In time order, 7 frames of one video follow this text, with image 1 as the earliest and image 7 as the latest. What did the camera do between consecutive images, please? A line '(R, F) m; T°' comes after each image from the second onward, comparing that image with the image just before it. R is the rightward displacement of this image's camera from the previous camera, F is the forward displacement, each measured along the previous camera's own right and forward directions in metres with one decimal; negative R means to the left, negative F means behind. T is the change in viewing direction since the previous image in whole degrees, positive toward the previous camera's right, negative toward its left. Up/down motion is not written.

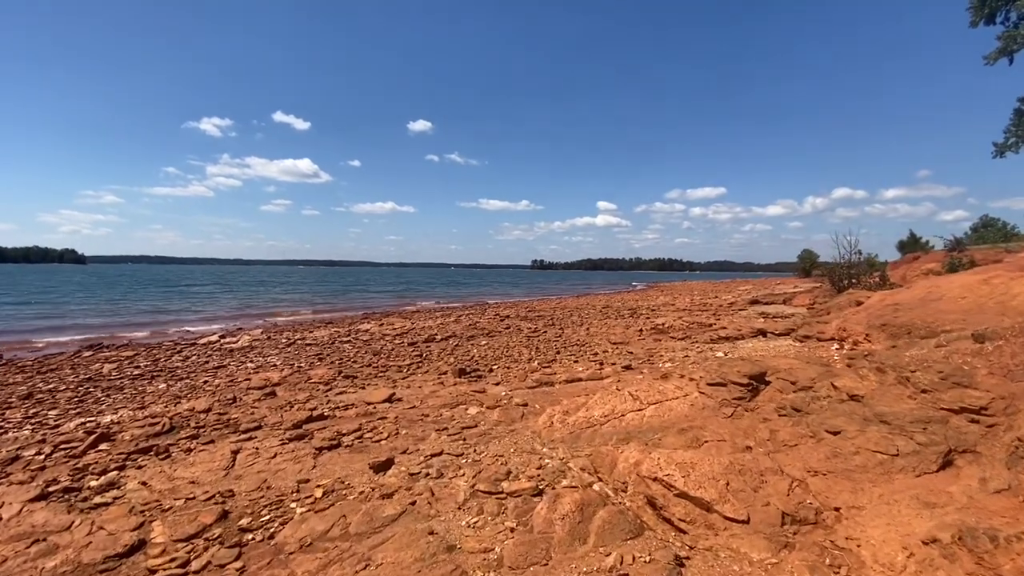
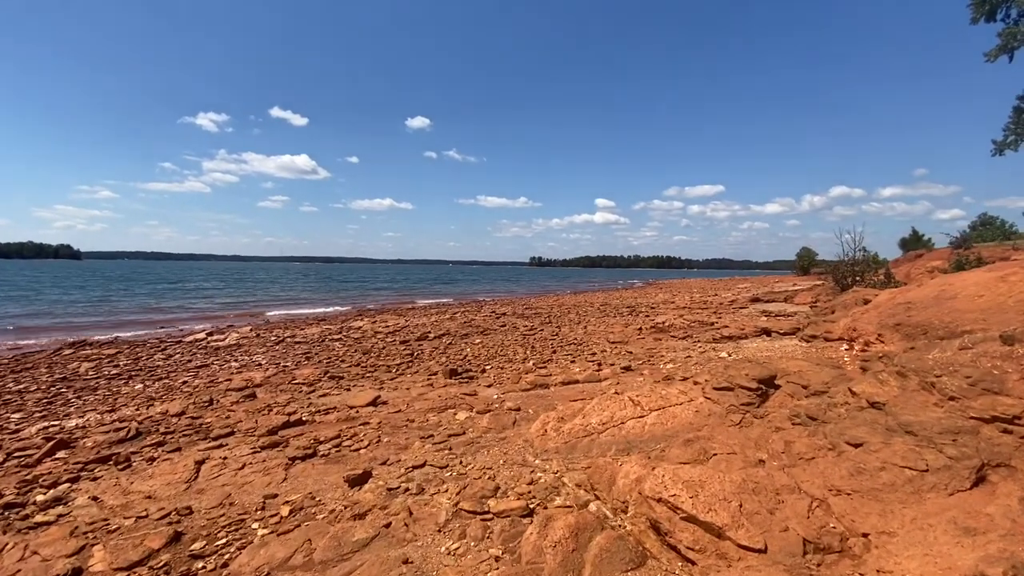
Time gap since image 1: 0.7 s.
(+0.1, +0.4) m; 0°
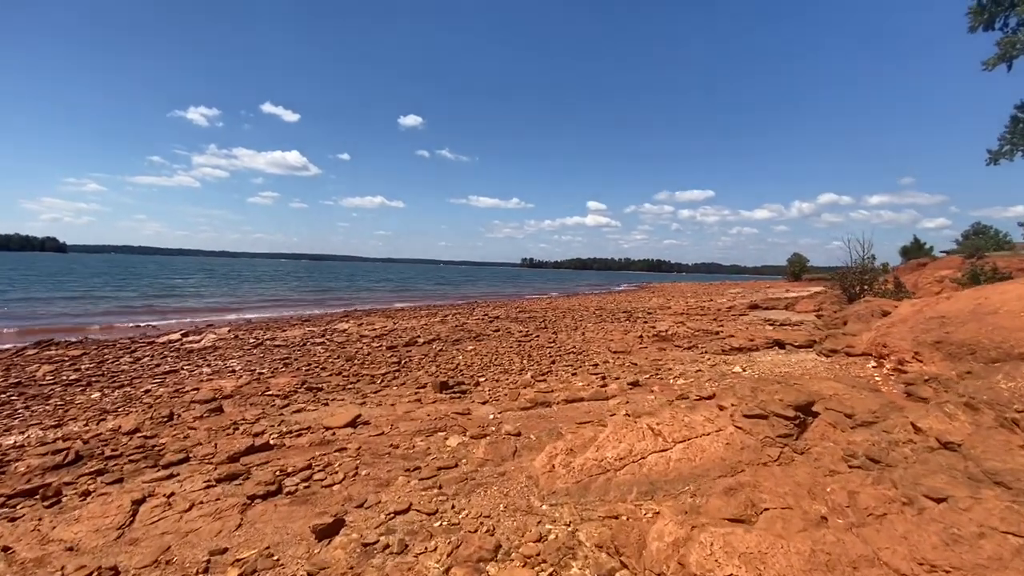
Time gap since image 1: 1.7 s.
(-0.1, +0.7) m; +1°
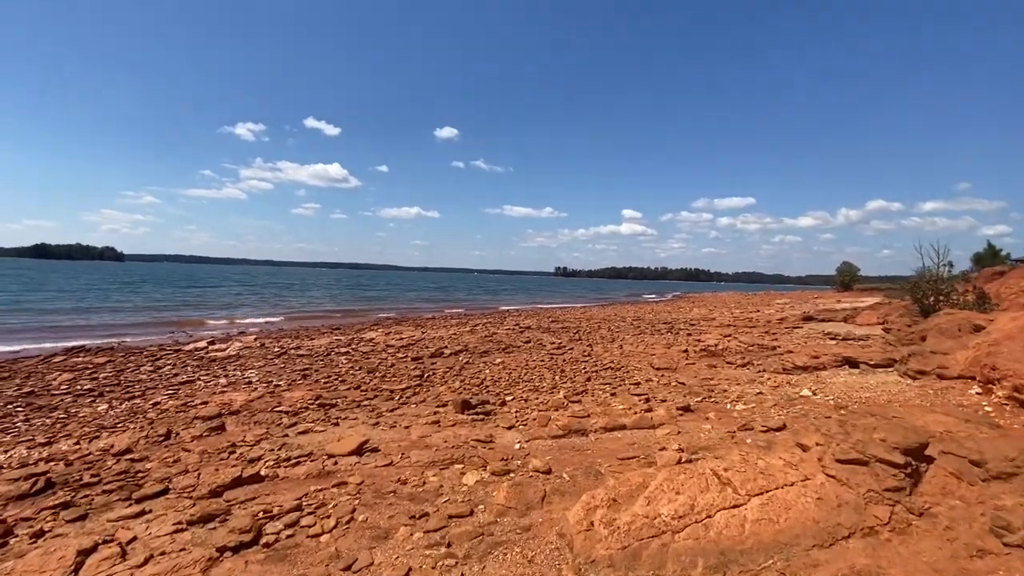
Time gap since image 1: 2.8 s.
(0.0, +0.8) m; -4°
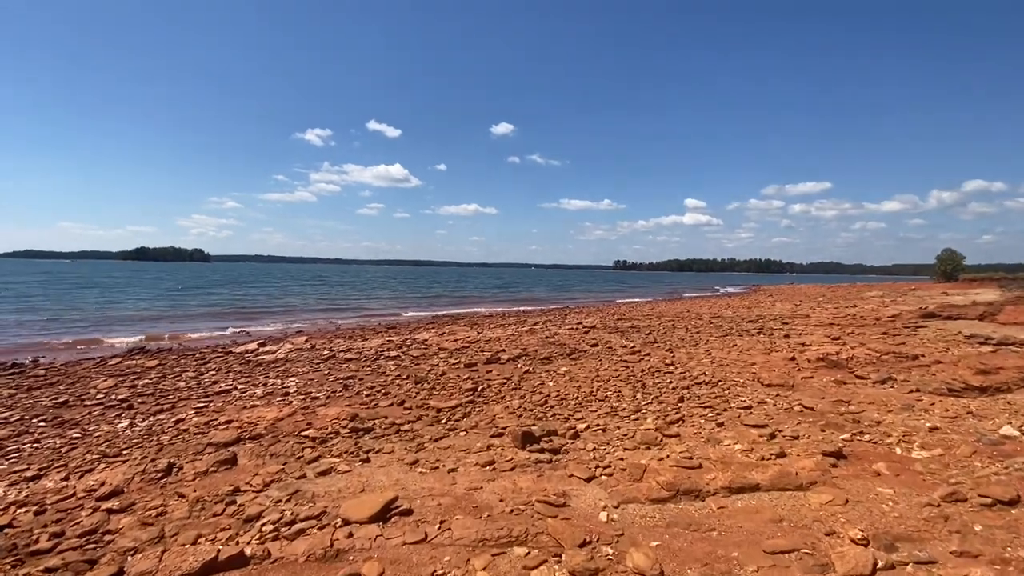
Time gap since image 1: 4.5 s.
(-0.2, +1.5) m; -7°
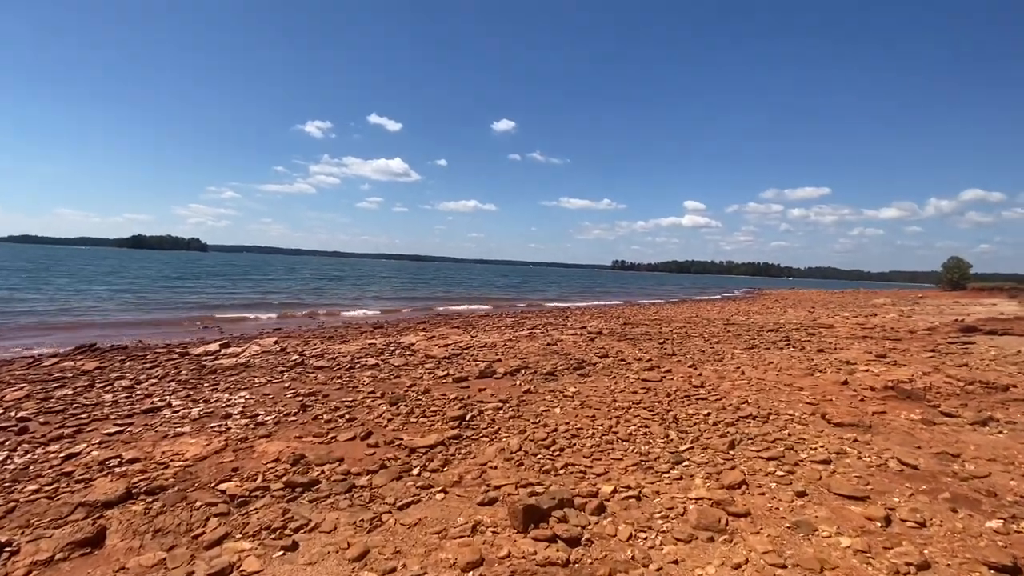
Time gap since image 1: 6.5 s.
(0.0, +1.6) m; 0°
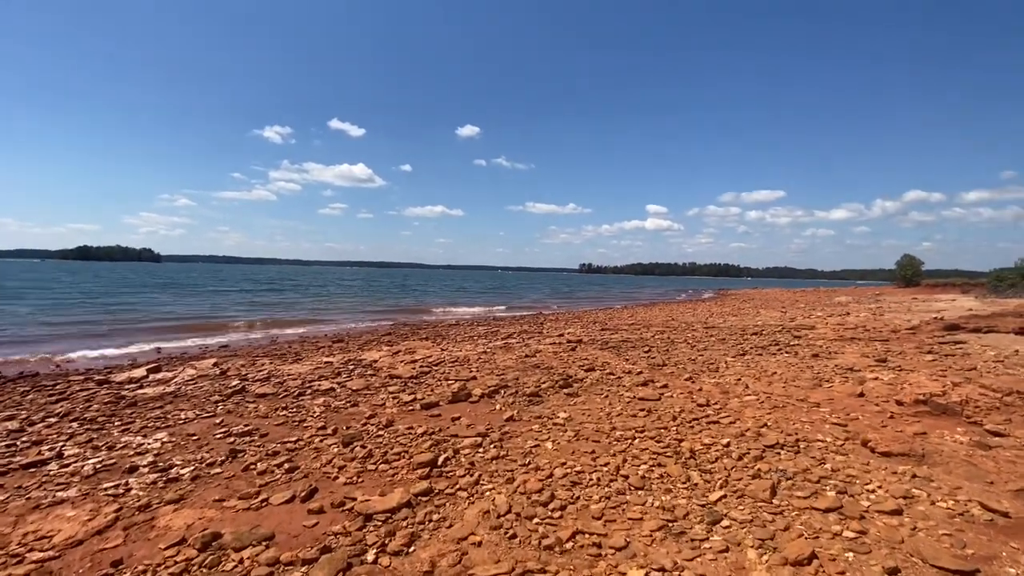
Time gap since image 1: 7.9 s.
(-0.1, +1.2) m; +4°
